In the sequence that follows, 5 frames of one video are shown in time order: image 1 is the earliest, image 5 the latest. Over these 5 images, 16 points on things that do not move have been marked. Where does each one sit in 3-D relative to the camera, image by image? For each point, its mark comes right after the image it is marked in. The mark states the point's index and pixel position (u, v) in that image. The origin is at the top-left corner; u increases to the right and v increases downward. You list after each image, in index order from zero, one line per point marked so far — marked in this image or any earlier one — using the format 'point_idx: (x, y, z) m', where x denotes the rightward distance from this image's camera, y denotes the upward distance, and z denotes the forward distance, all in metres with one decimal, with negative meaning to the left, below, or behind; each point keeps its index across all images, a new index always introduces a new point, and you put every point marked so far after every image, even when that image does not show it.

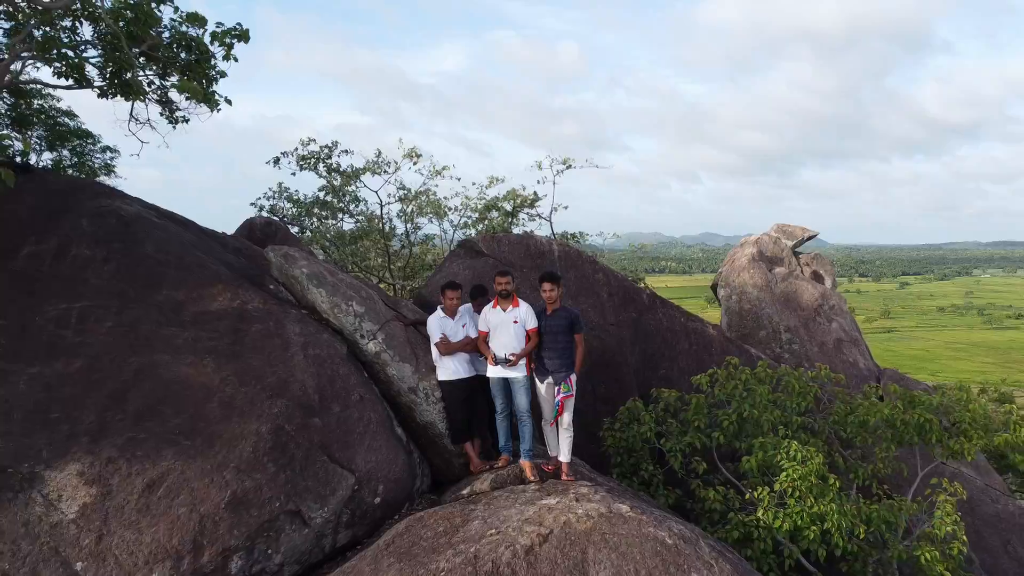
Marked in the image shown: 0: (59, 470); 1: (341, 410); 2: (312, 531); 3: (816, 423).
0: (-3.3, -1.3, +4.3) m
1: (-1.5, -1.1, +5.2) m
2: (-1.6, -1.9, +4.6) m
3: (+3.9, -1.7, +7.5) m
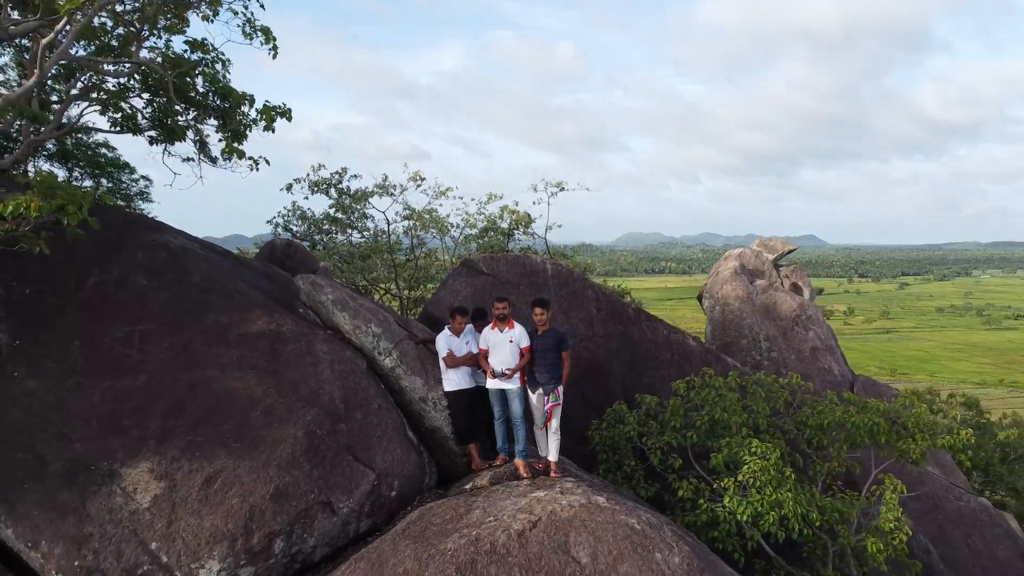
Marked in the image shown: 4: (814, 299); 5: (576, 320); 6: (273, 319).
0: (-3.3, -1.6, +5.2) m
1: (-1.6, -1.3, +6.1) m
2: (-1.6, -2.2, +5.5) m
3: (+3.9, -2.0, +8.3) m
4: (+7.3, -0.2, +14.1) m
5: (+1.1, -0.5, +9.5) m
6: (-2.6, -0.4, +6.5) m
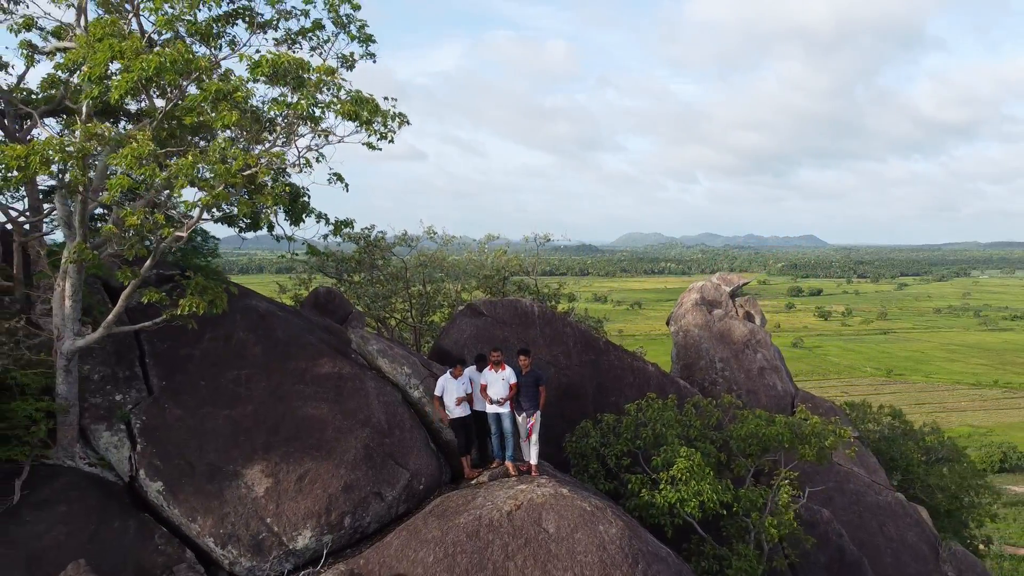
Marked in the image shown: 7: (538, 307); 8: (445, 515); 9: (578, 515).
0: (-3.5, -2.4, +7.7) m
1: (-1.7, -2.2, +8.7) m
2: (-1.7, -3.0, +8.0) m
3: (+3.7, -2.8, +10.9) m
4: (+7.2, -1.1, +16.6) m
5: (+0.9, -1.3, +12.1) m
6: (-2.8, -1.2, +9.0) m
7: (+0.6, -0.4, +12.3) m
8: (-0.9, -3.0, +7.8) m
9: (+0.9, -3.0, +7.6) m
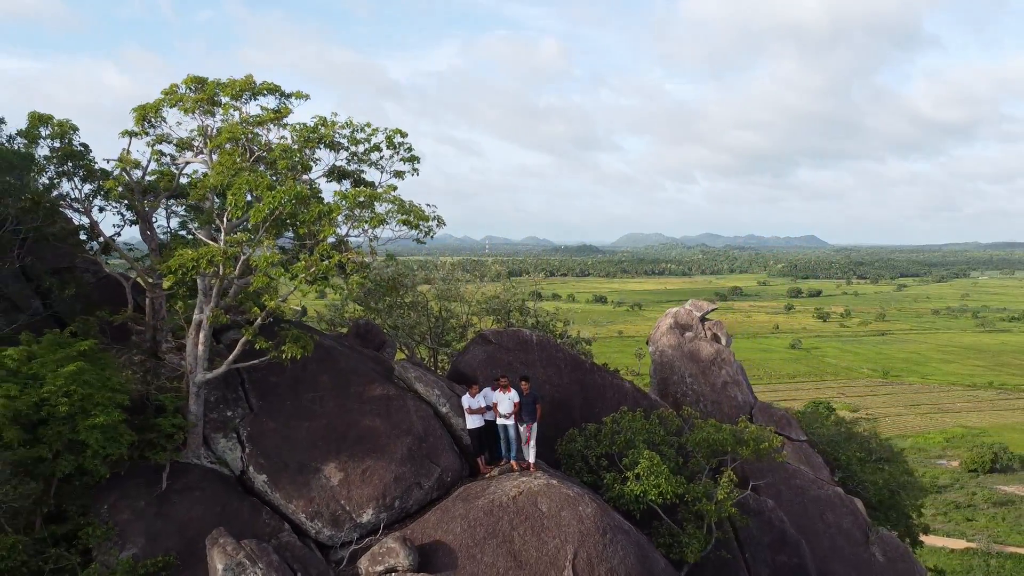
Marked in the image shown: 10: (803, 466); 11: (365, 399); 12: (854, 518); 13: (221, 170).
0: (-3.4, -3.3, +10.7) m
1: (-1.6, -3.0, +11.6) m
2: (-1.7, -3.8, +11.0) m
3: (+3.8, -3.6, +13.9) m
4: (+7.3, -1.9, +19.6) m
5: (+1.0, -2.2, +15.0) m
6: (-2.7, -2.0, +12.0) m
7: (+0.6, -1.3, +15.2) m
8: (-0.8, -3.9, +10.7) m
9: (+0.9, -3.8, +10.6) m
10: (+9.1, -5.5, +18.2) m
11: (-3.0, -2.2, +11.7) m
12: (+10.1, -6.8, +17.2) m
13: (-5.0, +2.0, +9.9) m
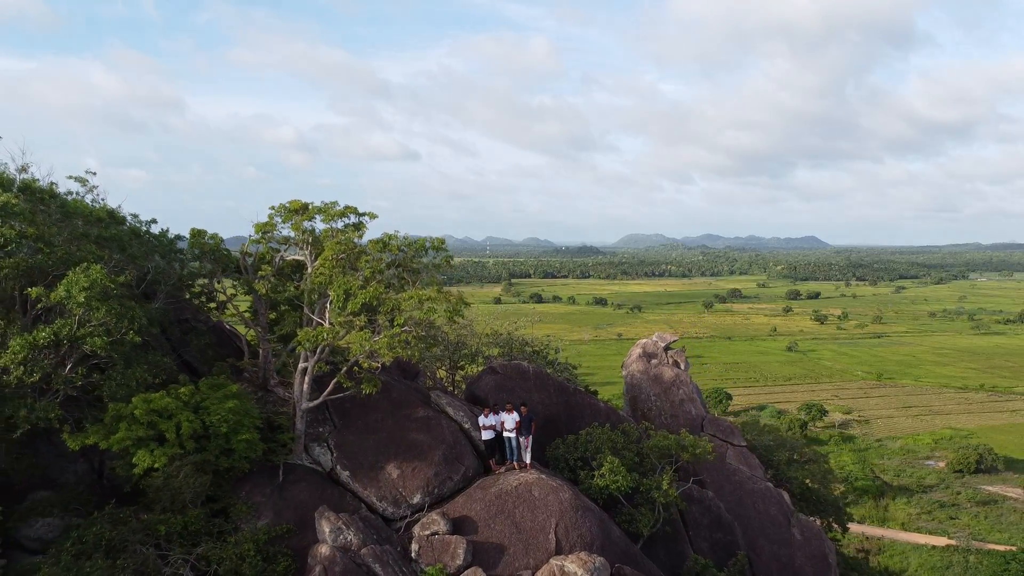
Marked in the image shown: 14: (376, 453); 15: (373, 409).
0: (-3.3, -4.8, +15.7) m
1: (-1.5, -4.5, +16.7) m
2: (-1.6, -5.4, +16.0) m
3: (+3.9, -5.2, +18.9) m
4: (+7.3, -3.5, +24.6) m
5: (+1.1, -3.7, +20.1) m
6: (-2.6, -3.6, +17.0) m
7: (+0.7, -2.8, +20.3) m
8: (-0.8, -5.4, +15.8) m
9: (+1.0, -5.3, +15.6) m
10: (+9.2, -7.1, +23.2) m
11: (-2.9, -3.8, +16.7) m
12: (+10.2, -8.3, +22.2) m
13: (-4.9, +0.5, +15.0) m
14: (-3.7, -4.5, +15.9) m
15: (-4.0, -3.4, +16.6) m
